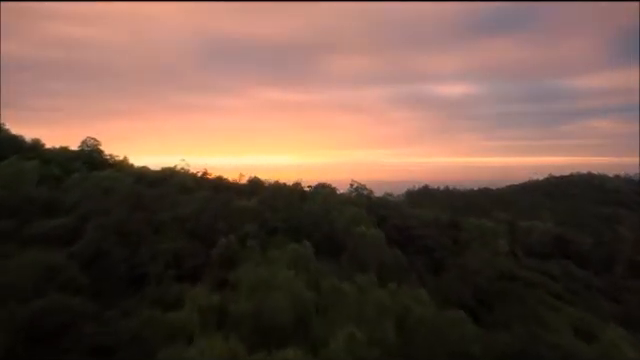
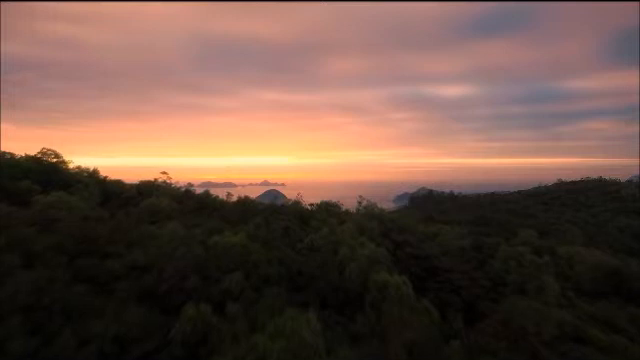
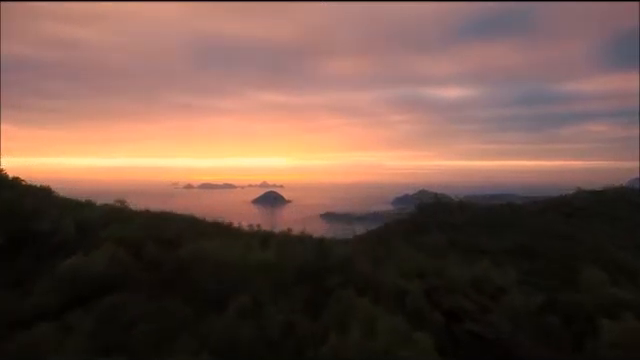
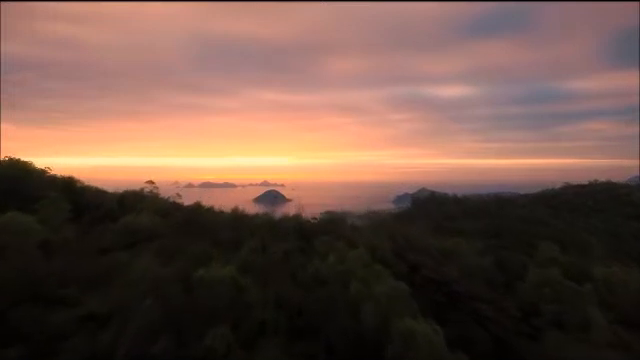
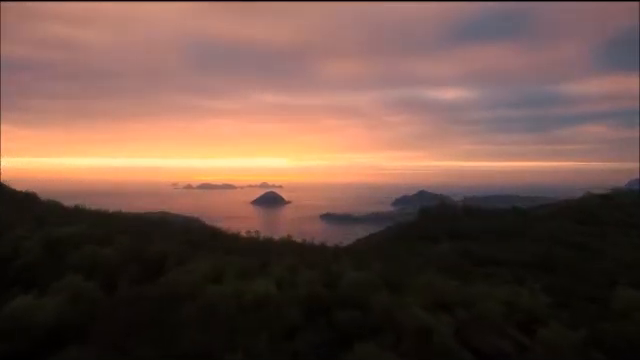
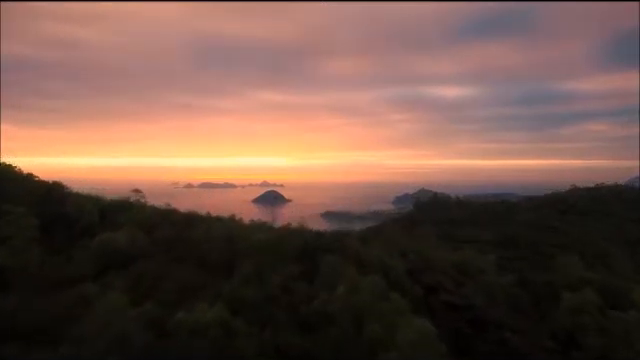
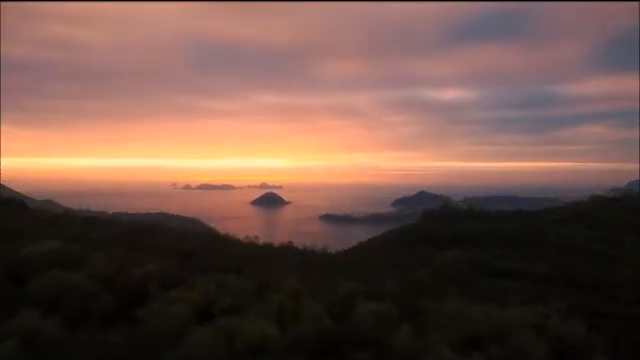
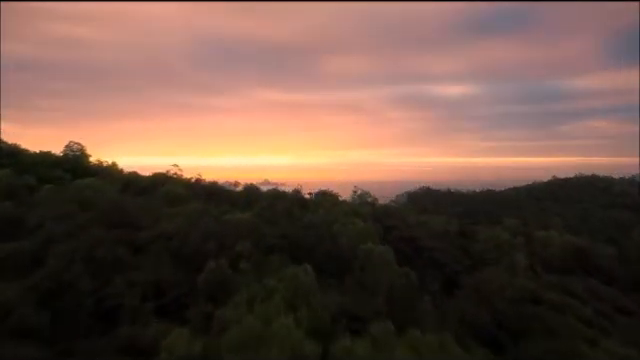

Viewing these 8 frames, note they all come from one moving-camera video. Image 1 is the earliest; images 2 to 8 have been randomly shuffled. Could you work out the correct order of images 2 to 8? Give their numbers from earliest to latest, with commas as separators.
8, 2, 4, 6, 3, 5, 7
